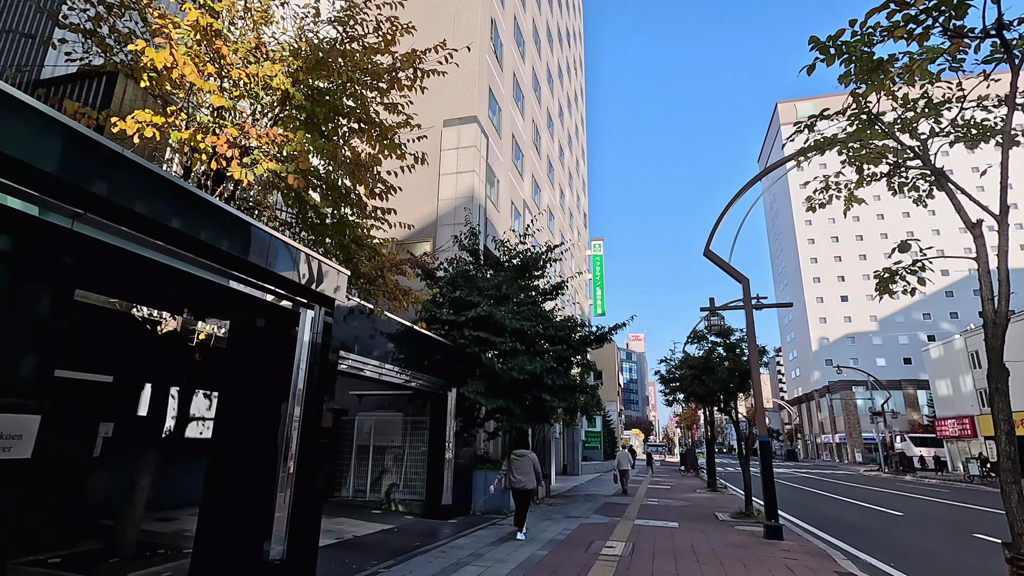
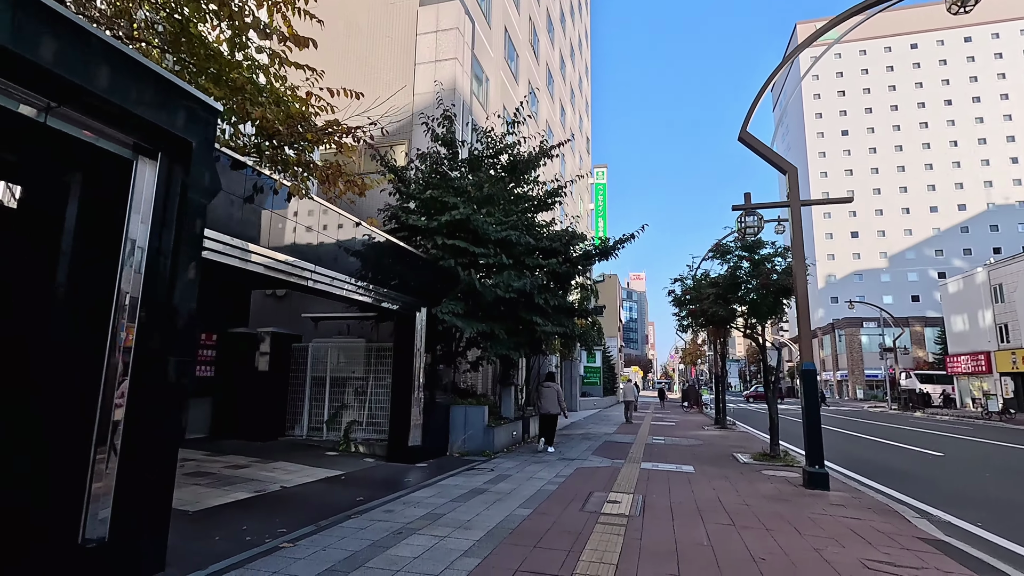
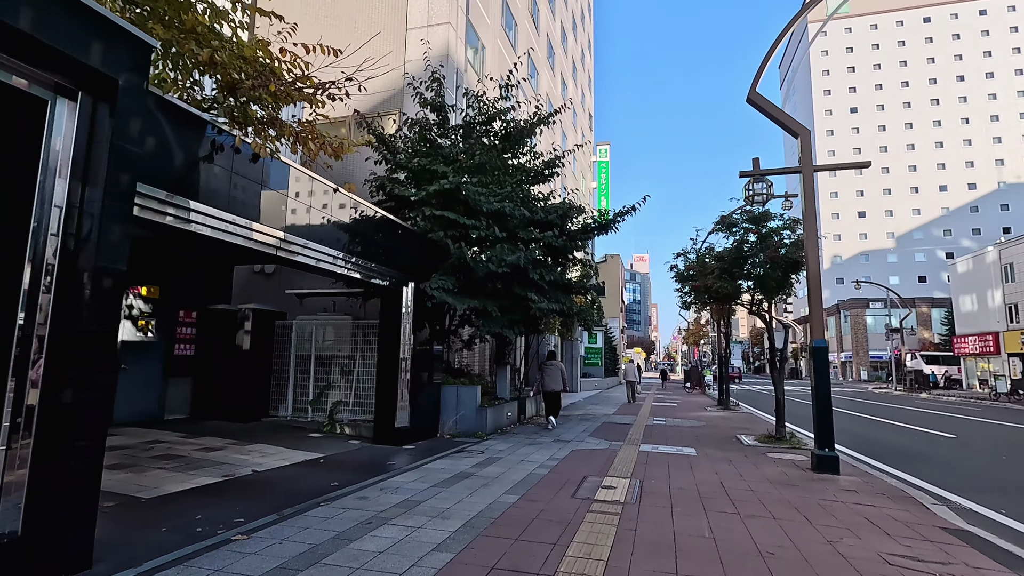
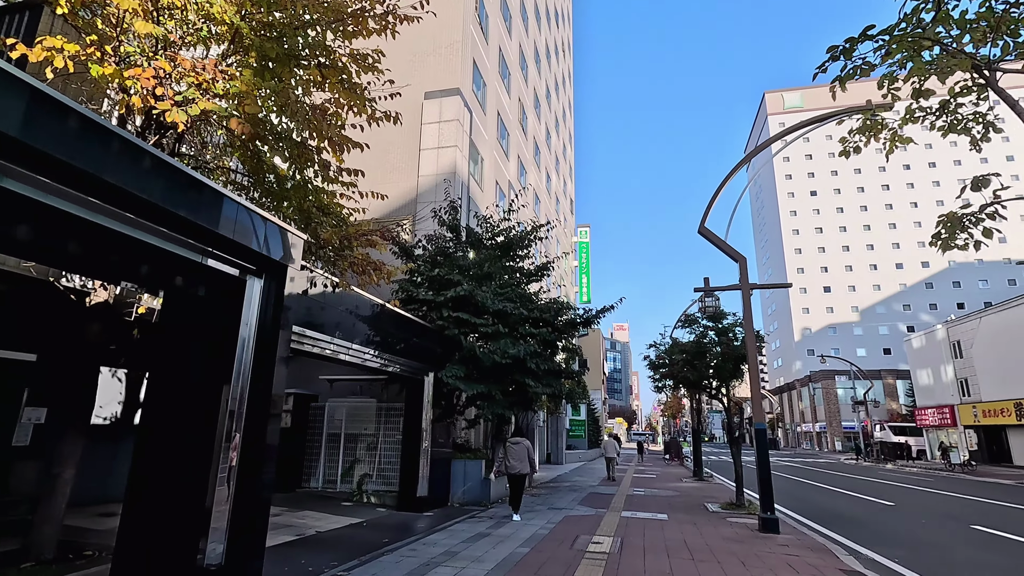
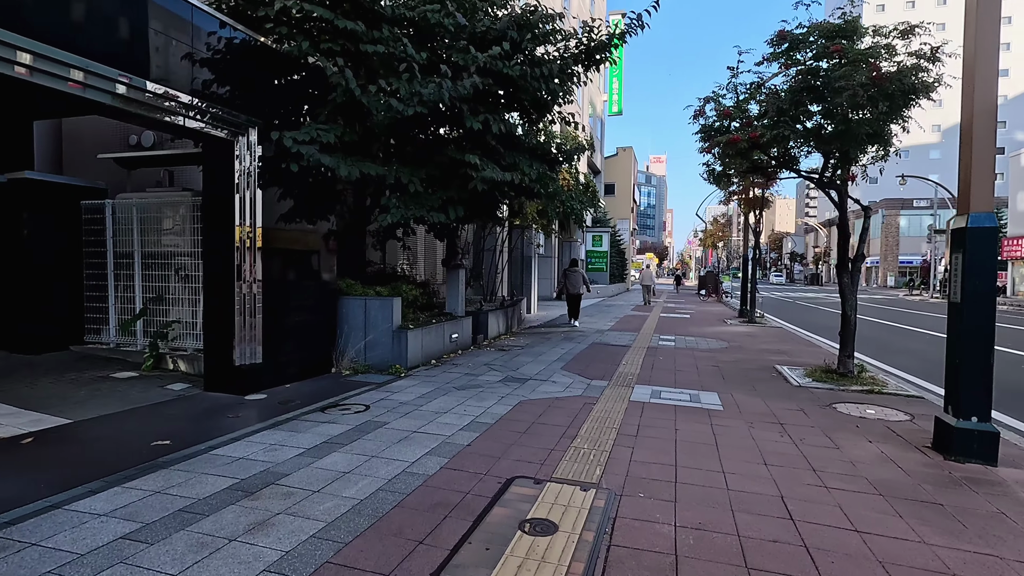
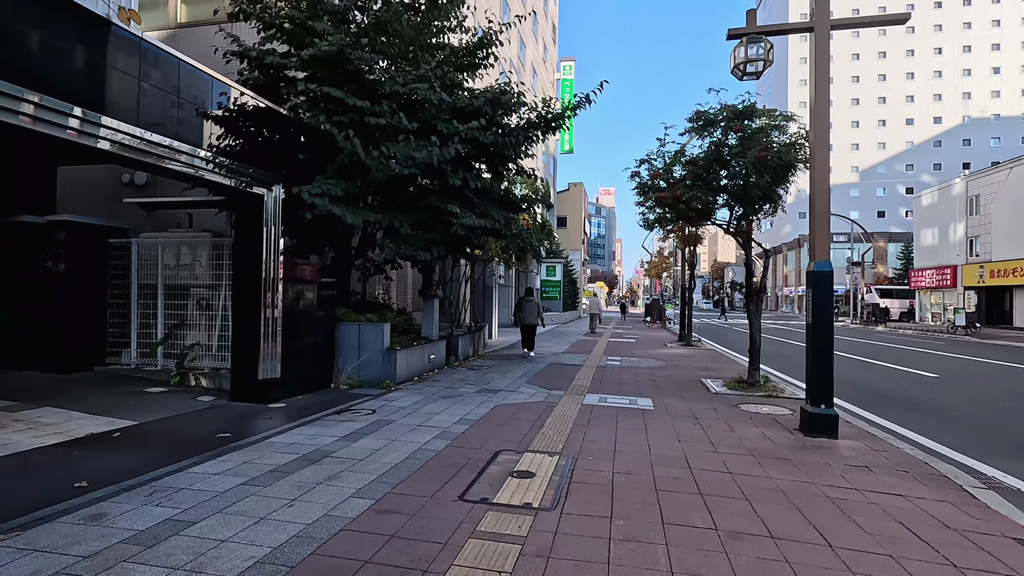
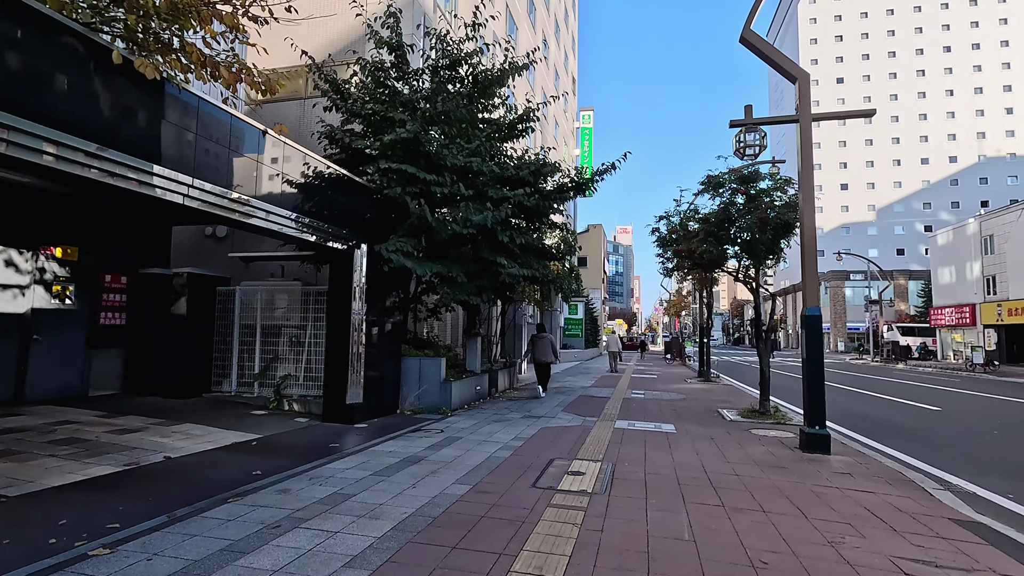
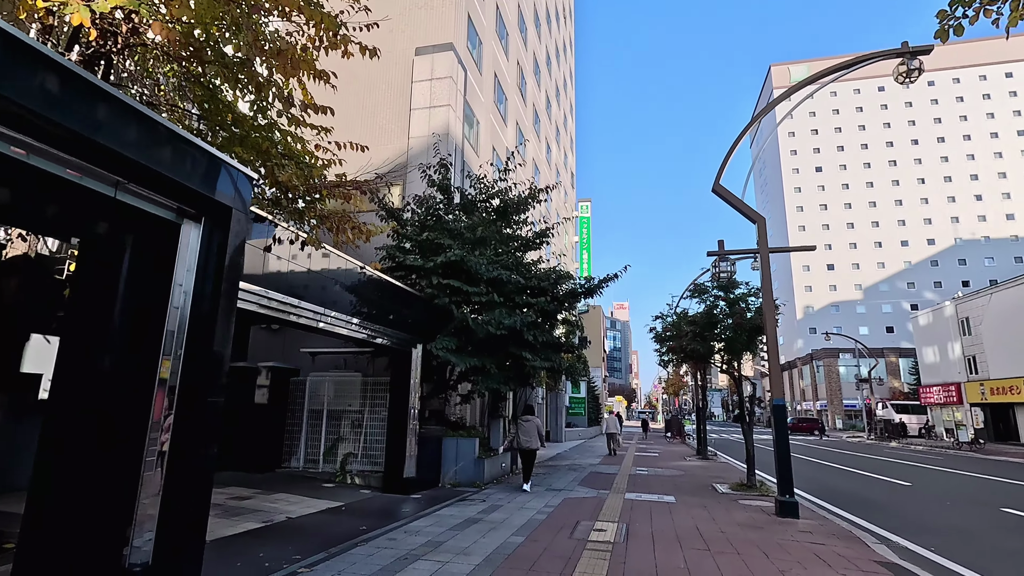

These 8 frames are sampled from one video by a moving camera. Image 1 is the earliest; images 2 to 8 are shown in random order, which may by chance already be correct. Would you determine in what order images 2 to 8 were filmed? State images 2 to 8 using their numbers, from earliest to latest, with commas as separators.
4, 8, 2, 3, 7, 6, 5
